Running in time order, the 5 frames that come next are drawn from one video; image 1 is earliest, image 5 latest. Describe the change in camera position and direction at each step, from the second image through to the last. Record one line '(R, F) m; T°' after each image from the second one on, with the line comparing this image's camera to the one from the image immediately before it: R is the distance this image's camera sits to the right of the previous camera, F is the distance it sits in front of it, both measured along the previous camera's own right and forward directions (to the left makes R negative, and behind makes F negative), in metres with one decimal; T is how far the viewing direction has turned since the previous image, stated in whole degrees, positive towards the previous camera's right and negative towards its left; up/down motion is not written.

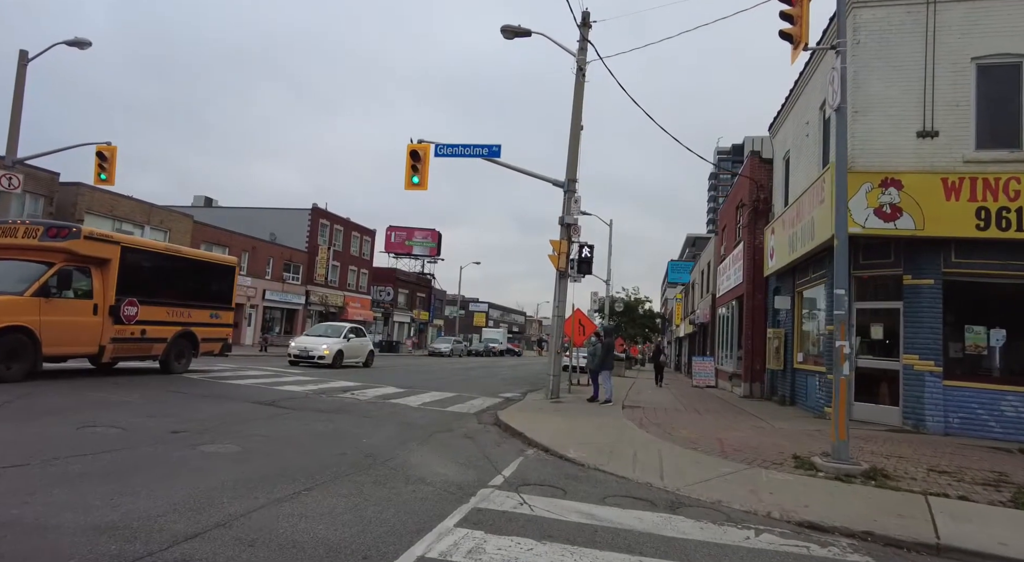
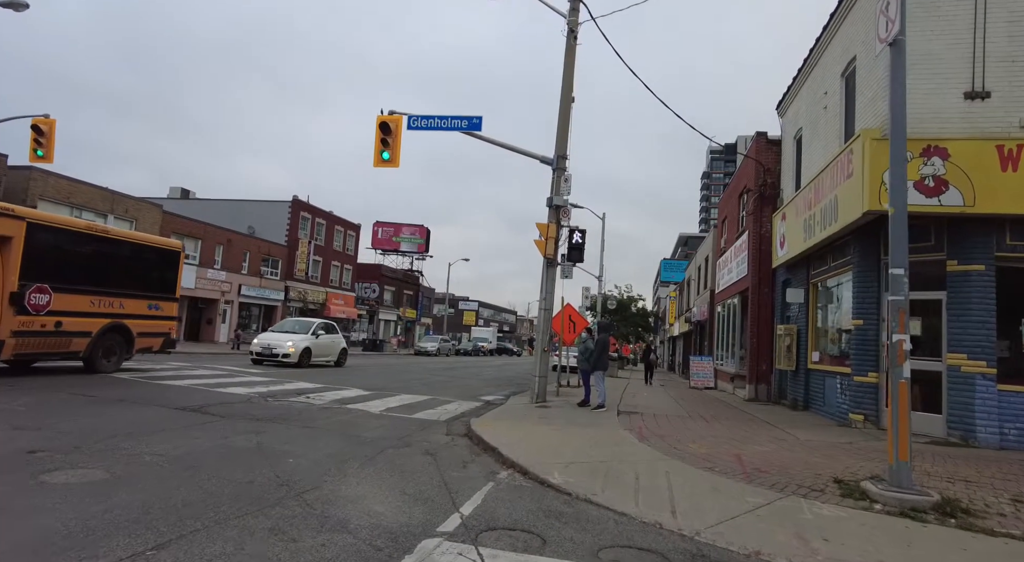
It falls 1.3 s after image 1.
(+0.2, +1.7) m; +1°
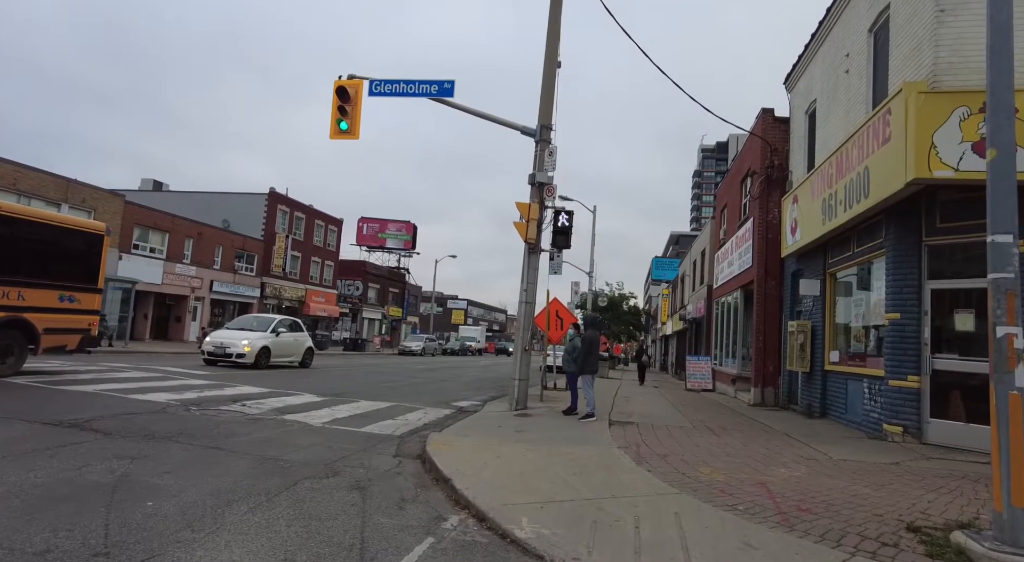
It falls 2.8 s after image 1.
(+0.3, +1.8) m; +1°
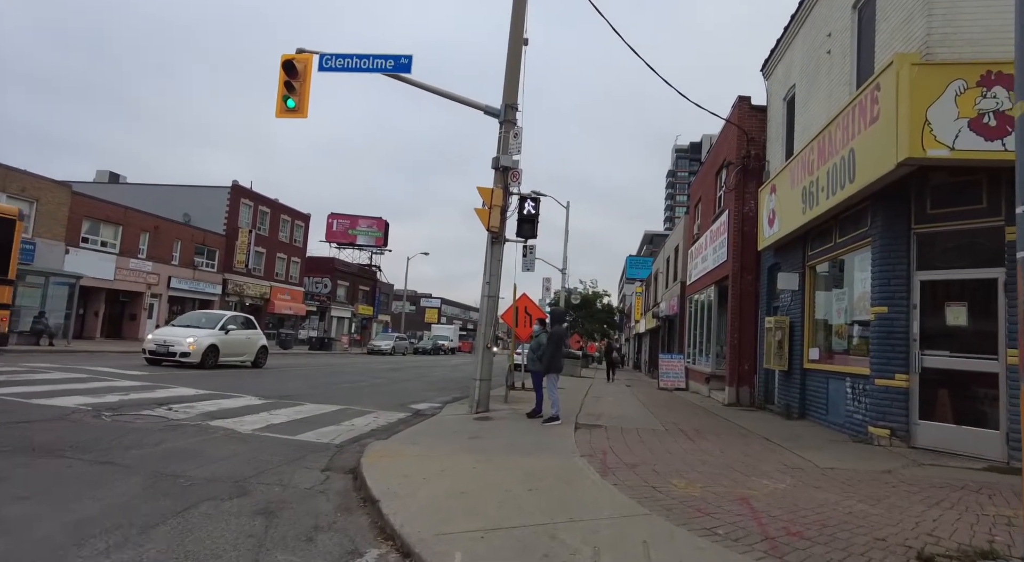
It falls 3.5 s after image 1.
(+0.3, +0.9) m; +2°
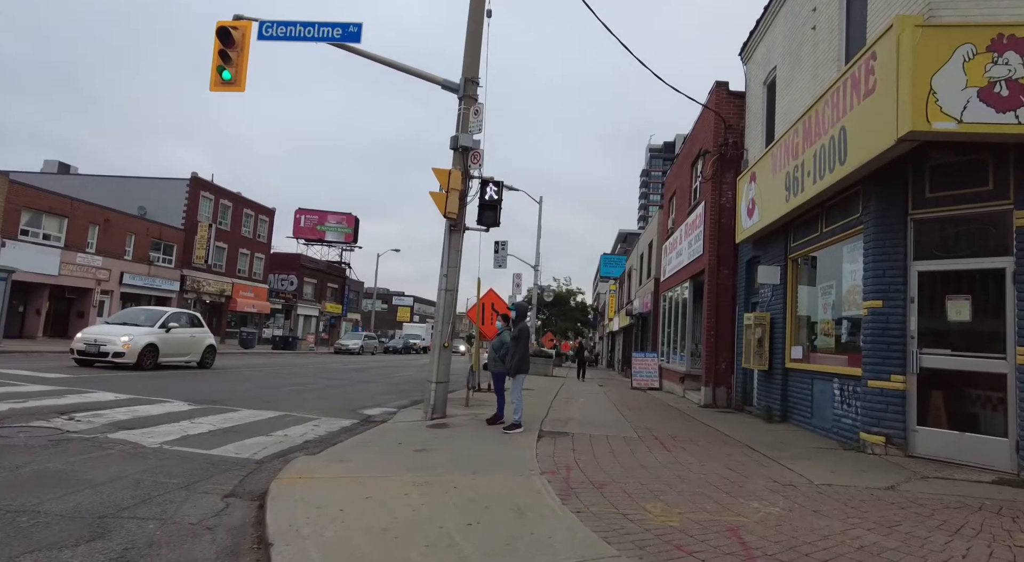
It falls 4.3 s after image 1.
(+0.2, +1.0) m; +2°
